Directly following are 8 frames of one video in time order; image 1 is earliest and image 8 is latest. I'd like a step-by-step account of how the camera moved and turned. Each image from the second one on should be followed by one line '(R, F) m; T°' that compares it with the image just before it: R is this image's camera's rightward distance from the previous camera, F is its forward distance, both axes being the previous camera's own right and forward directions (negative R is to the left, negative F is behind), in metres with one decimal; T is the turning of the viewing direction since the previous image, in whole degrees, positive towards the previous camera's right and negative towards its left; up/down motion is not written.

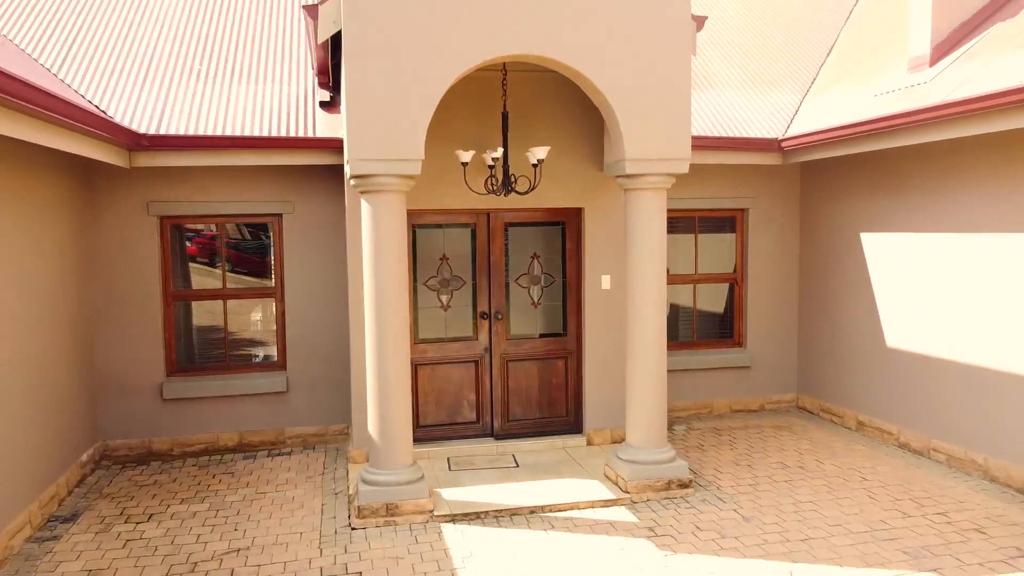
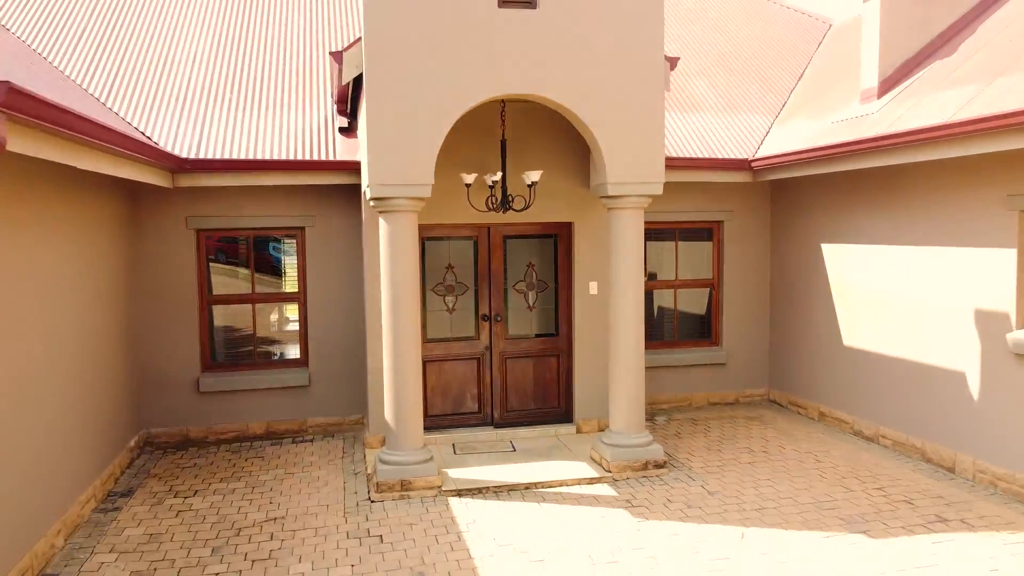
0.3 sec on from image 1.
(0.0, -0.9) m; 0°
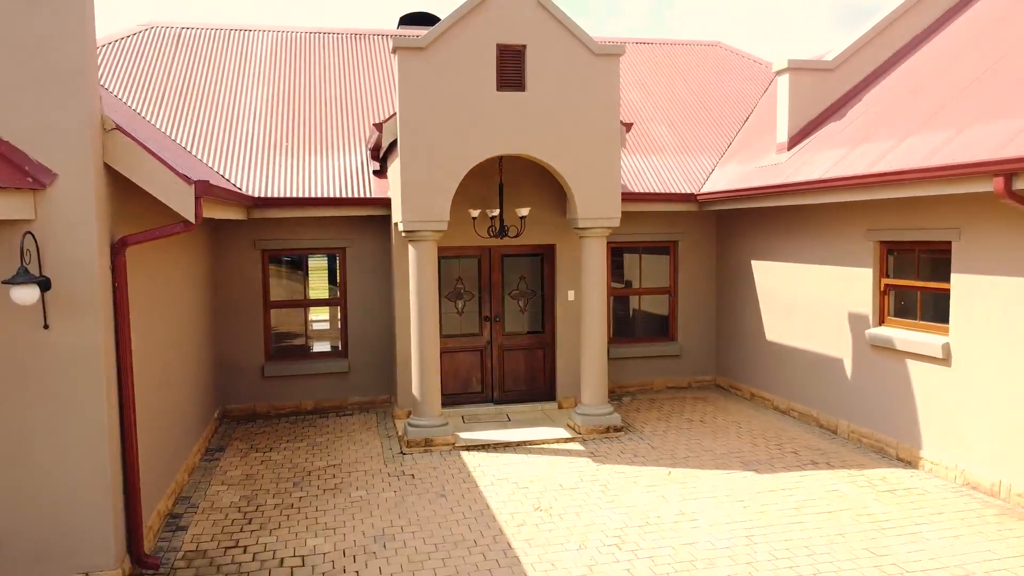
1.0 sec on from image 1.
(+0.1, -2.2) m; 0°
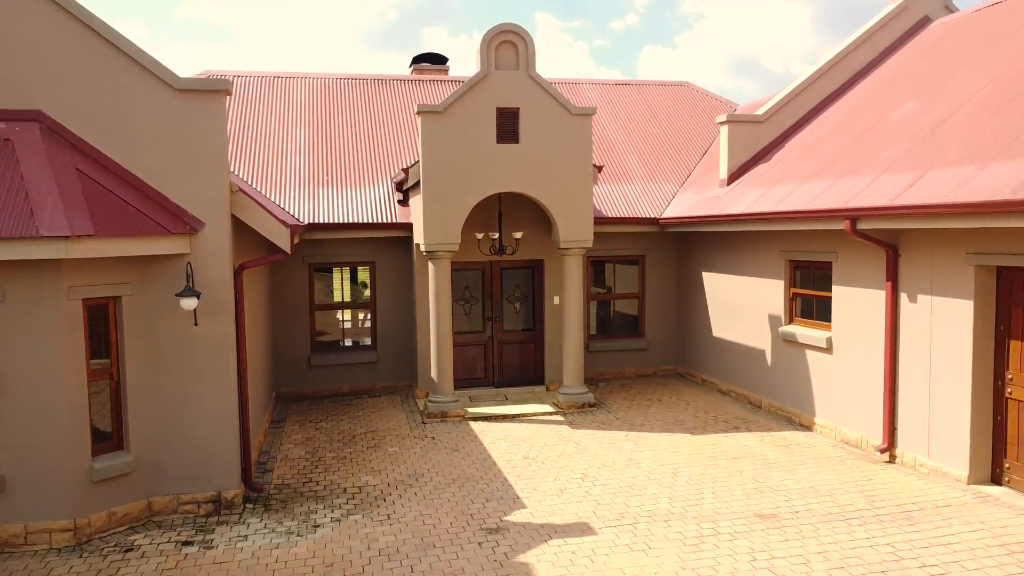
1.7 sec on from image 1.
(+0.1, -2.5) m; 0°
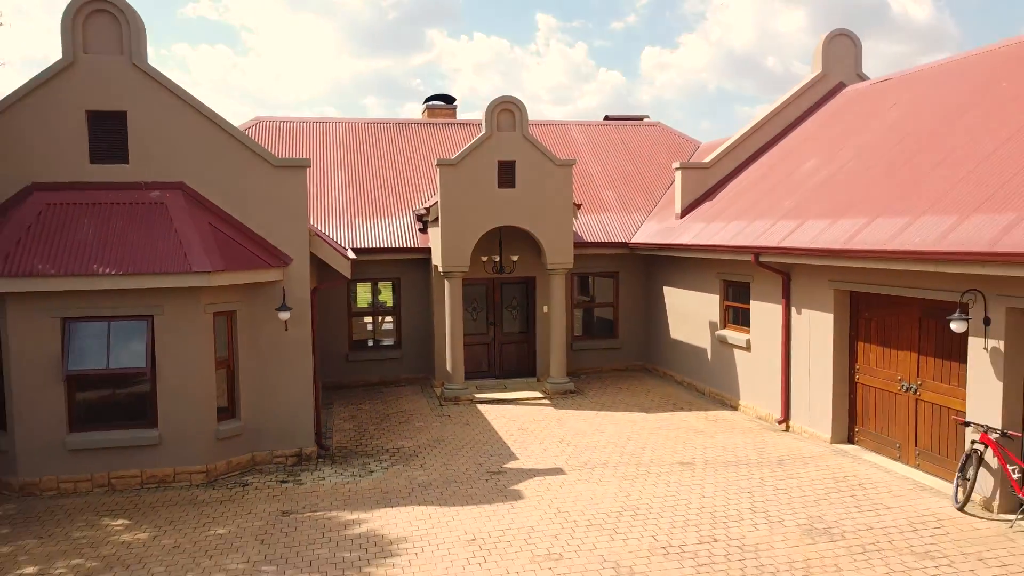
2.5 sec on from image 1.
(+0.1, -3.1) m; 0°
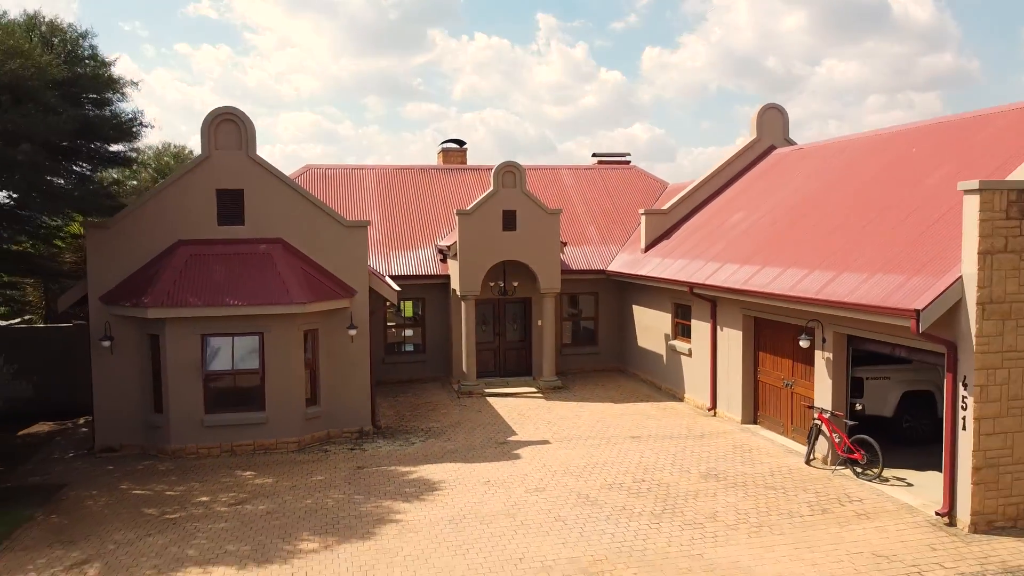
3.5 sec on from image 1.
(0.0, -4.2) m; 0°
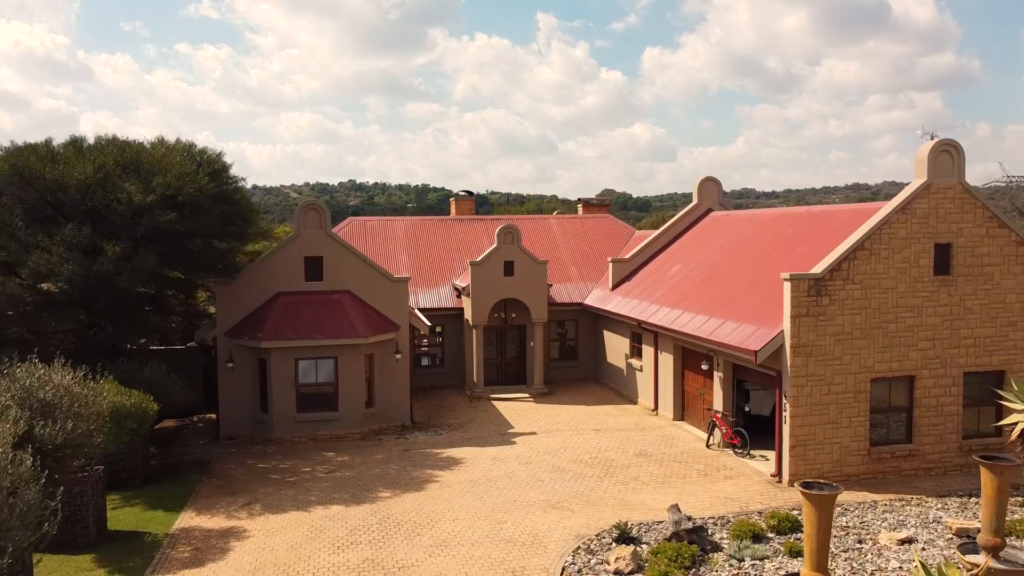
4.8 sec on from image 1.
(+0.1, -6.1) m; 0°
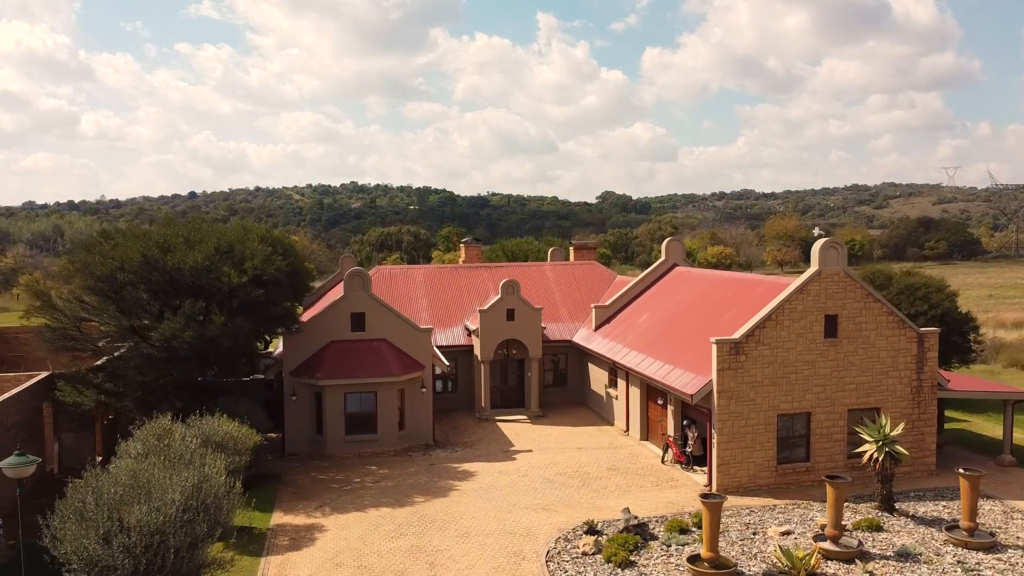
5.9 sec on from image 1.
(0.0, -5.7) m; 0°
